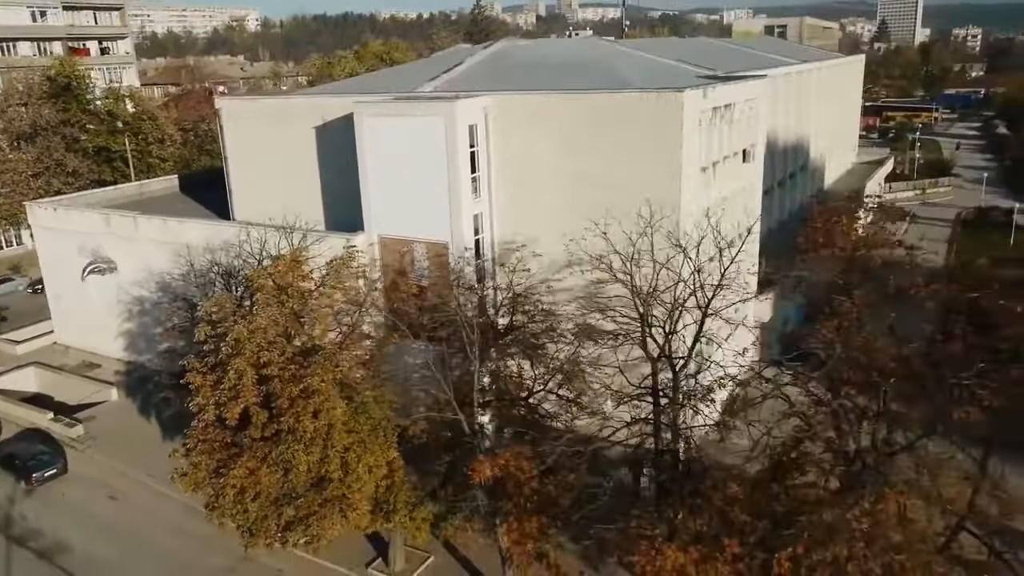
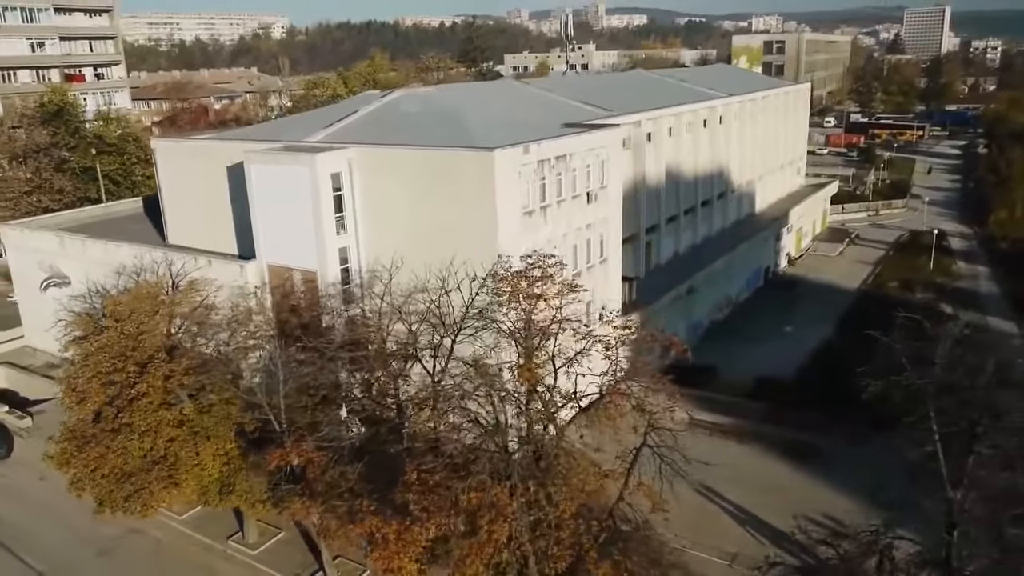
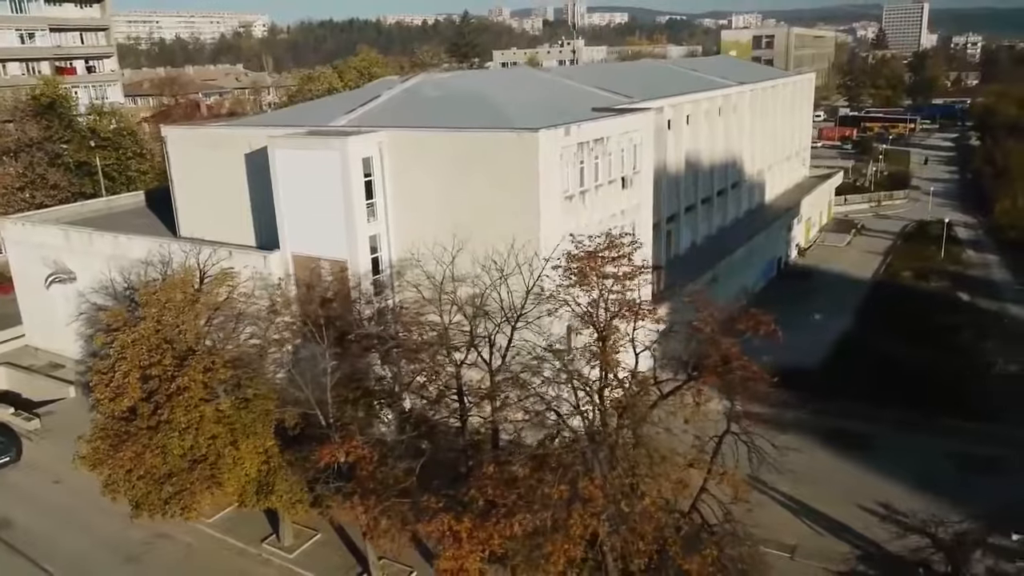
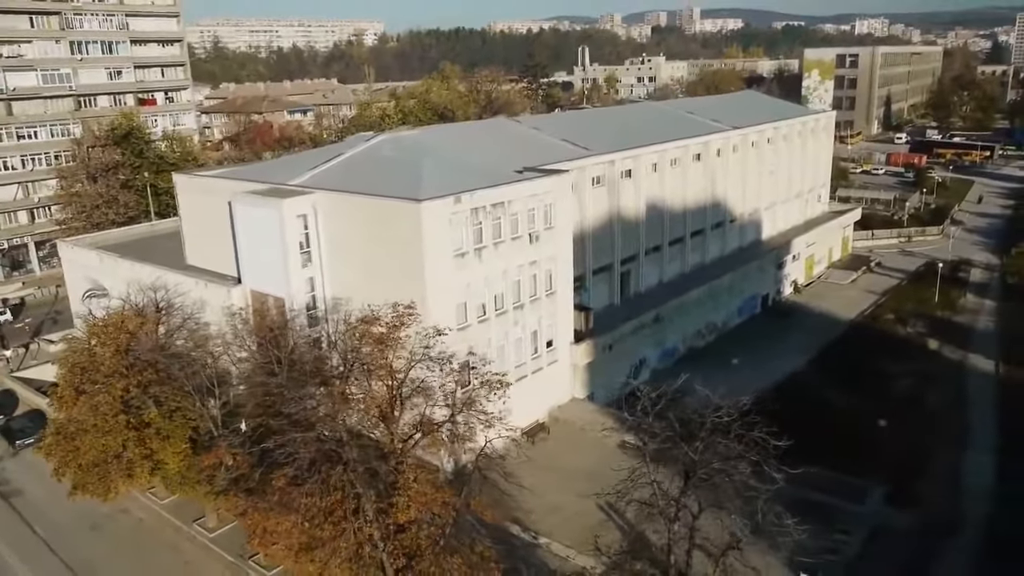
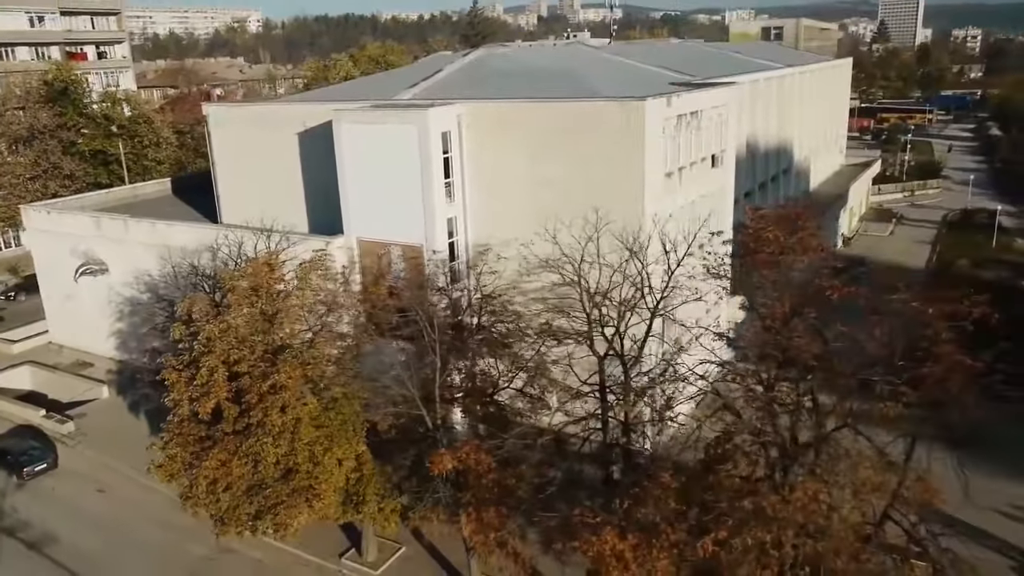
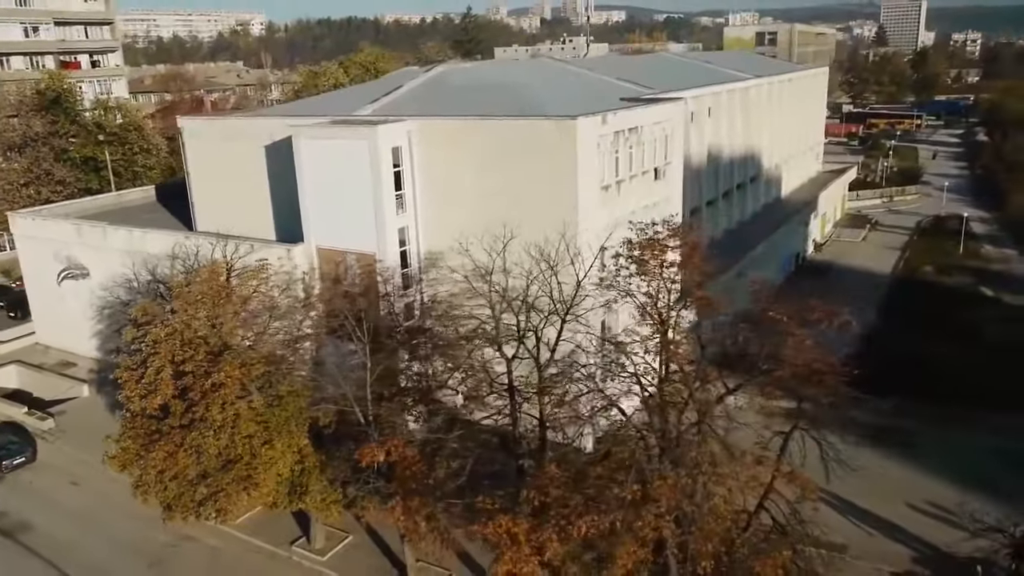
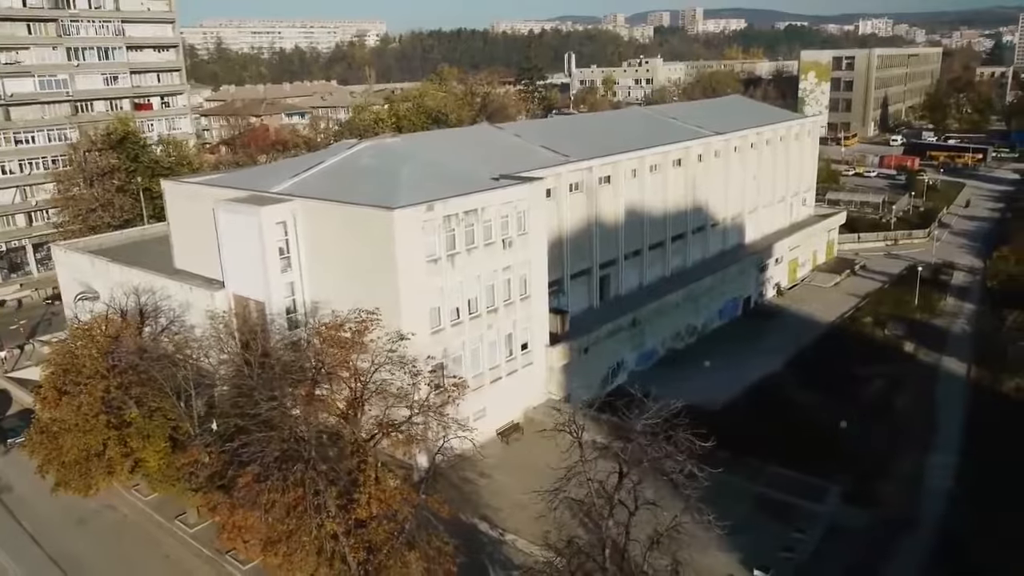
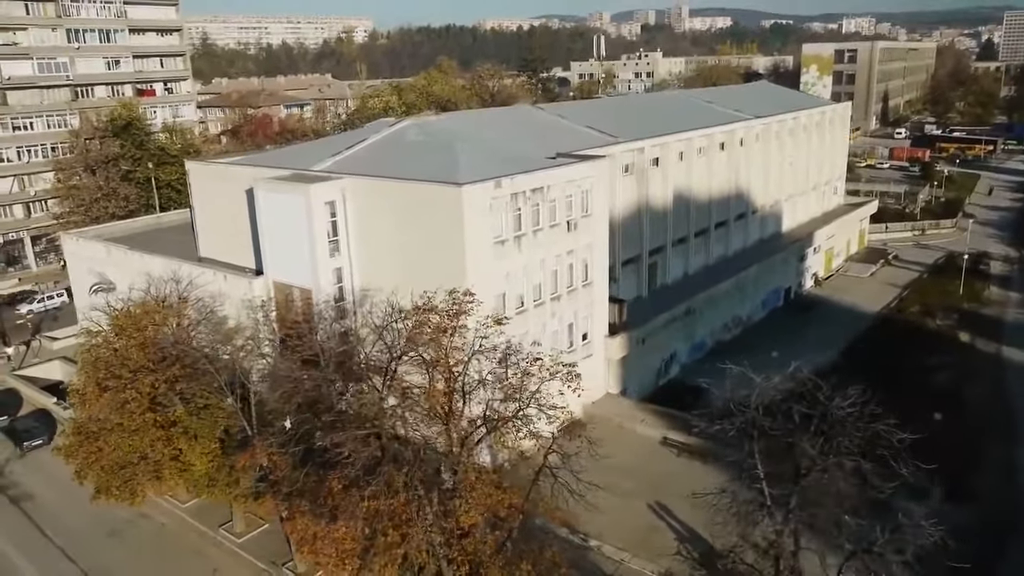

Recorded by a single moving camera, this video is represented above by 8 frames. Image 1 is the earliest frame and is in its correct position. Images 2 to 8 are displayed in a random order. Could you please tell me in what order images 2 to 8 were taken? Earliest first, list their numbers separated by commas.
5, 6, 3, 2, 8, 4, 7
